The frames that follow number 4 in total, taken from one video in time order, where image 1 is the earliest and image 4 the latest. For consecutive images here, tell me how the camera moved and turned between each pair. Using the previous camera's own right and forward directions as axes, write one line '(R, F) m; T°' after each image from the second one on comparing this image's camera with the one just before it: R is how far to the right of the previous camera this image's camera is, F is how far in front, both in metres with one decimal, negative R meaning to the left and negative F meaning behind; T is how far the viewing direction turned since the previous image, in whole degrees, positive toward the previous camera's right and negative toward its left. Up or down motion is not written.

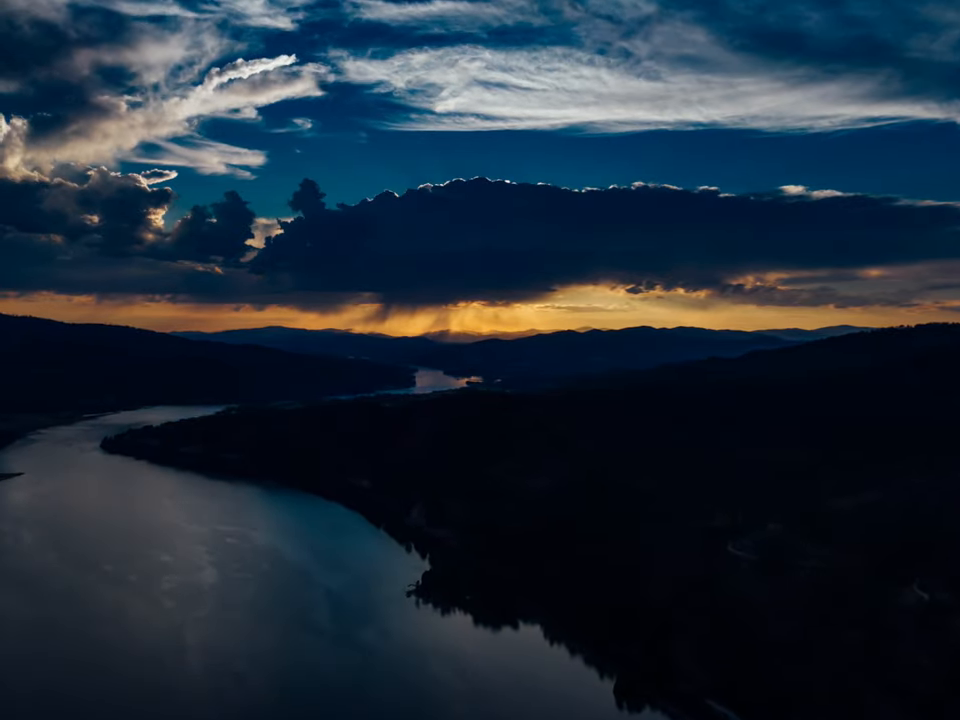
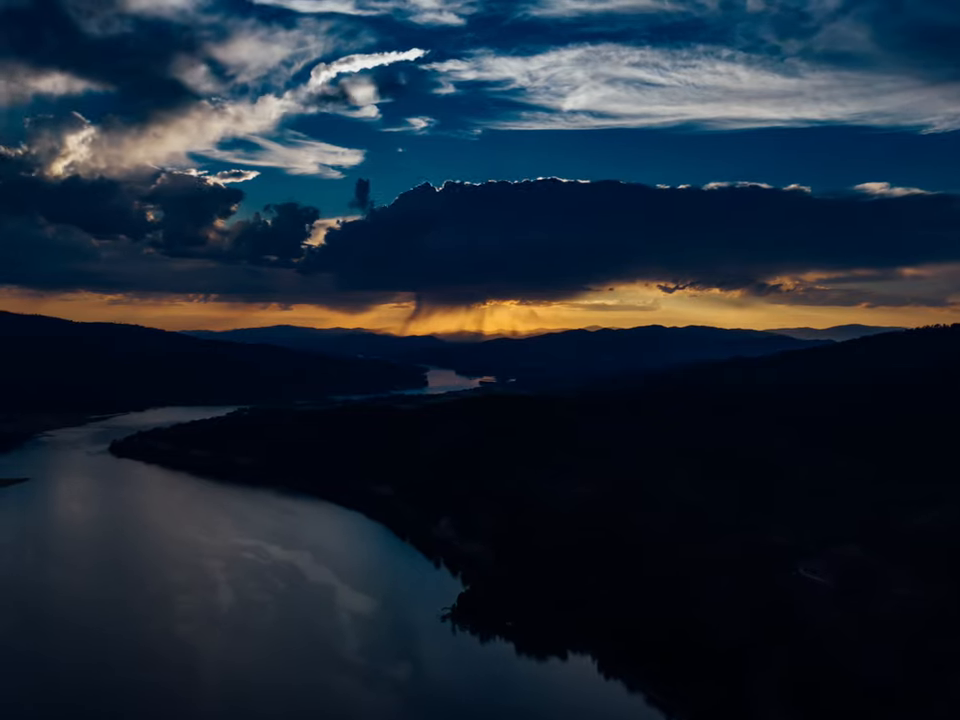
(-0.8, +4.8) m; -2°
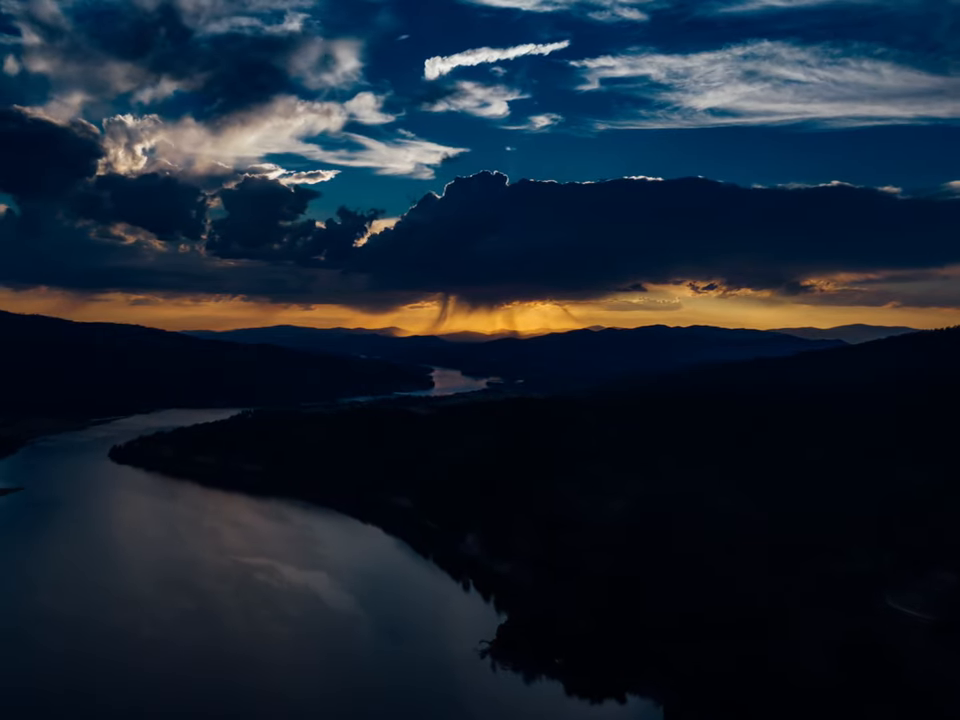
(-0.8, +5.4) m; -2°
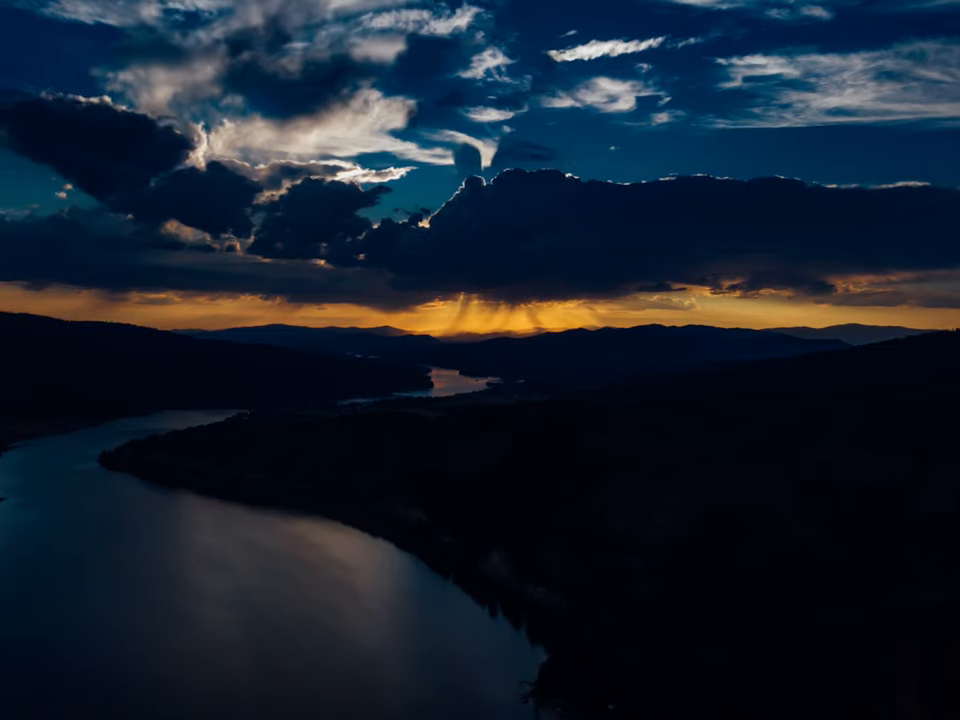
(+0.2, +3.1) m; -2°
